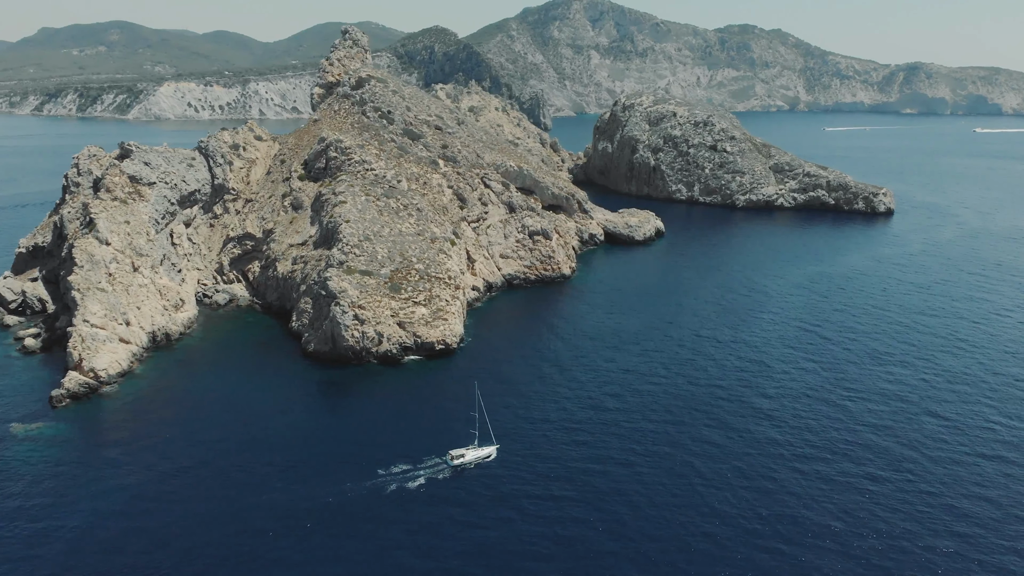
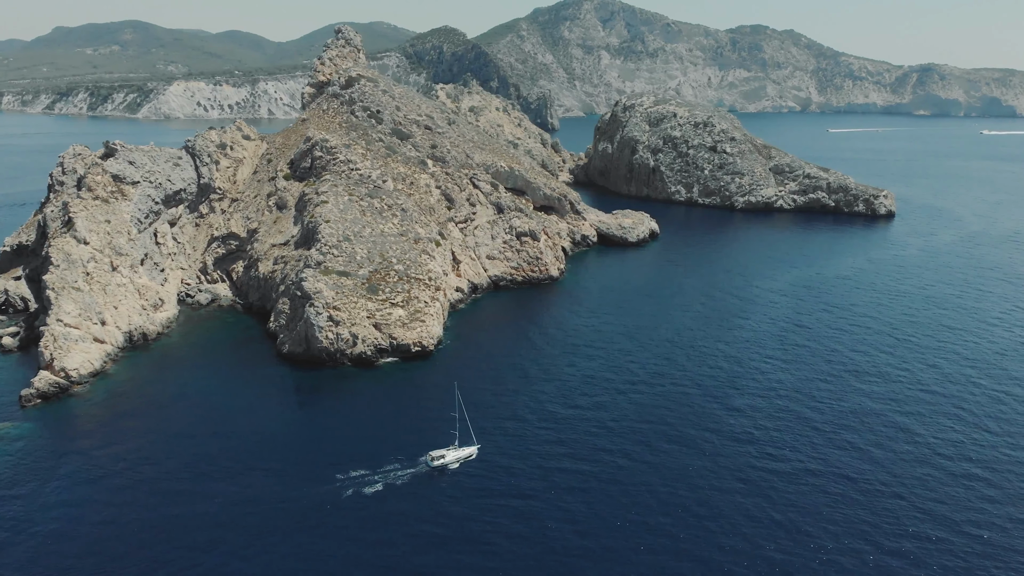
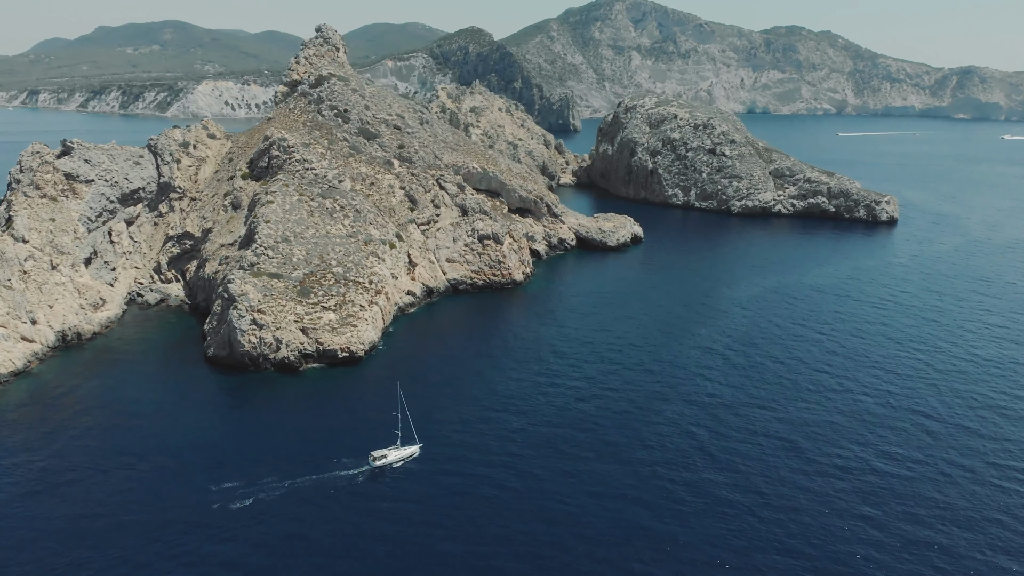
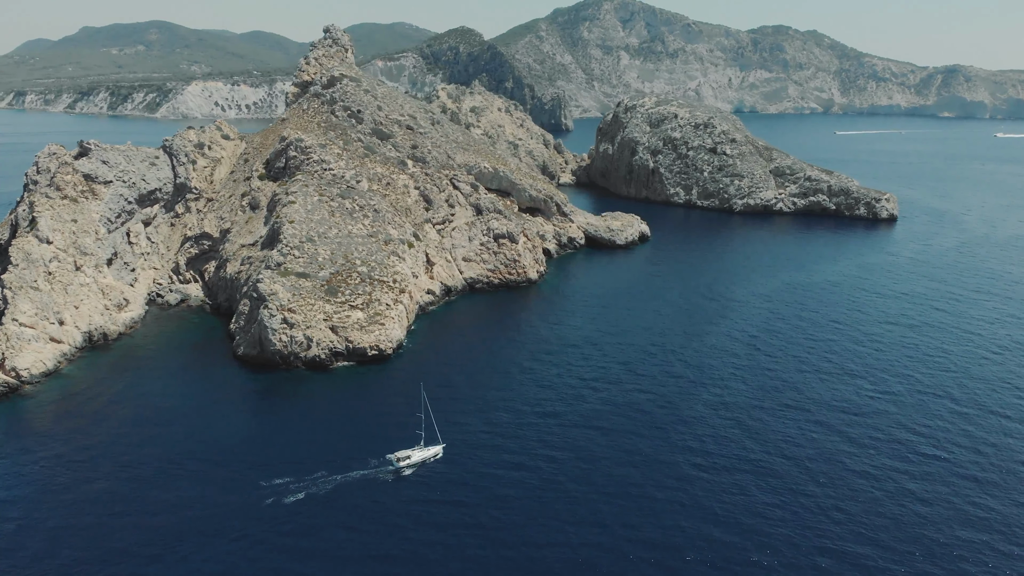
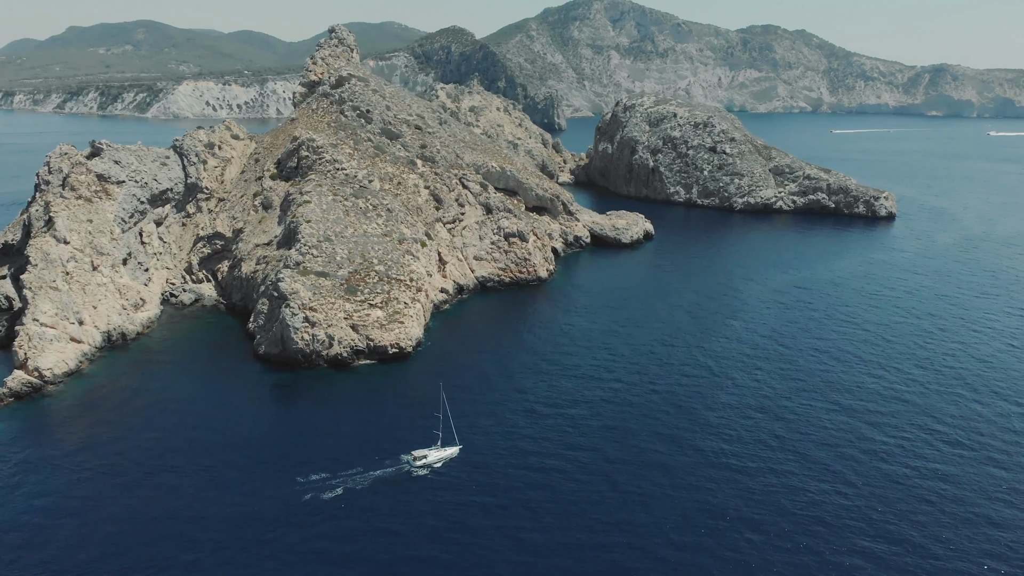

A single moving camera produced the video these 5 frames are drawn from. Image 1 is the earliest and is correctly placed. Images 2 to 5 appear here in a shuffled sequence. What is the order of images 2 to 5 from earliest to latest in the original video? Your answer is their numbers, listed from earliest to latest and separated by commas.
2, 5, 4, 3
